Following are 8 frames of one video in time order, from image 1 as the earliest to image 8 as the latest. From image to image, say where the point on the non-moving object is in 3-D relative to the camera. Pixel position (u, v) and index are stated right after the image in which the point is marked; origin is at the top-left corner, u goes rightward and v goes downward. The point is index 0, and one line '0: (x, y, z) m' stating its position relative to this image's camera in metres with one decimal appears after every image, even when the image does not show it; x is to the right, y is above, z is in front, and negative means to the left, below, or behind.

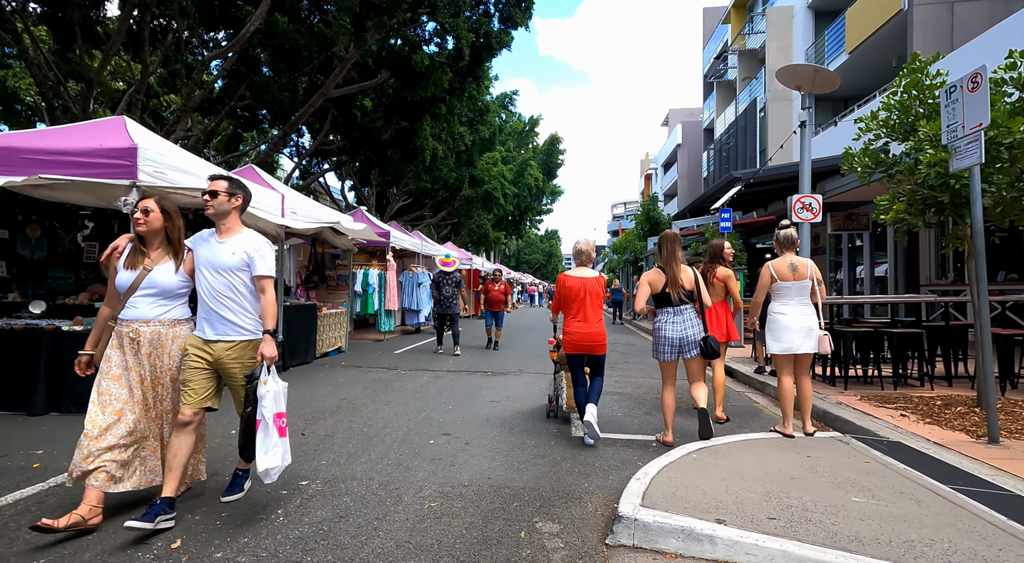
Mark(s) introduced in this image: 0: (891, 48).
0: (+10.0, +6.0, +16.1) m
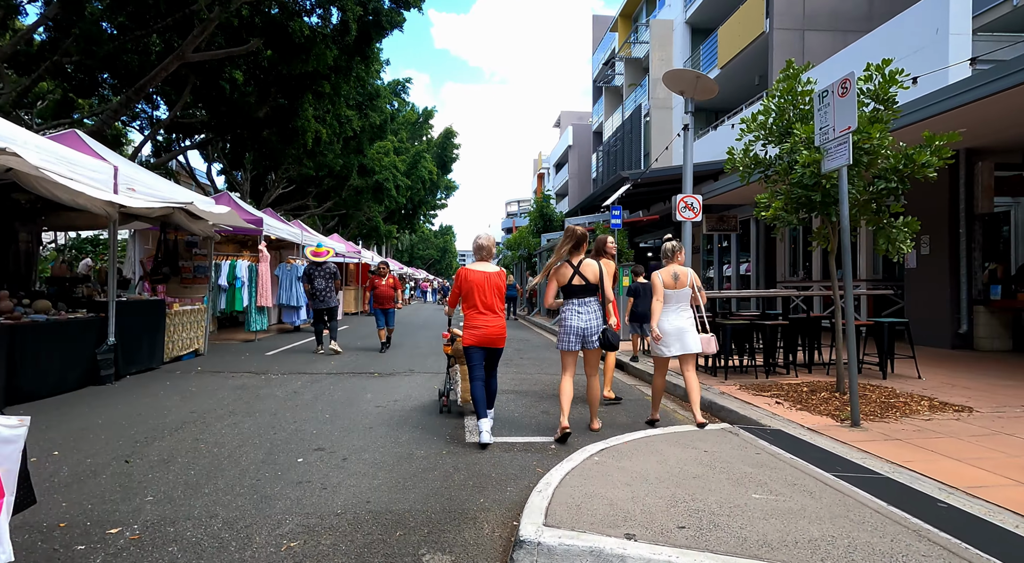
0: (+7.0, +6.1, +17.2) m
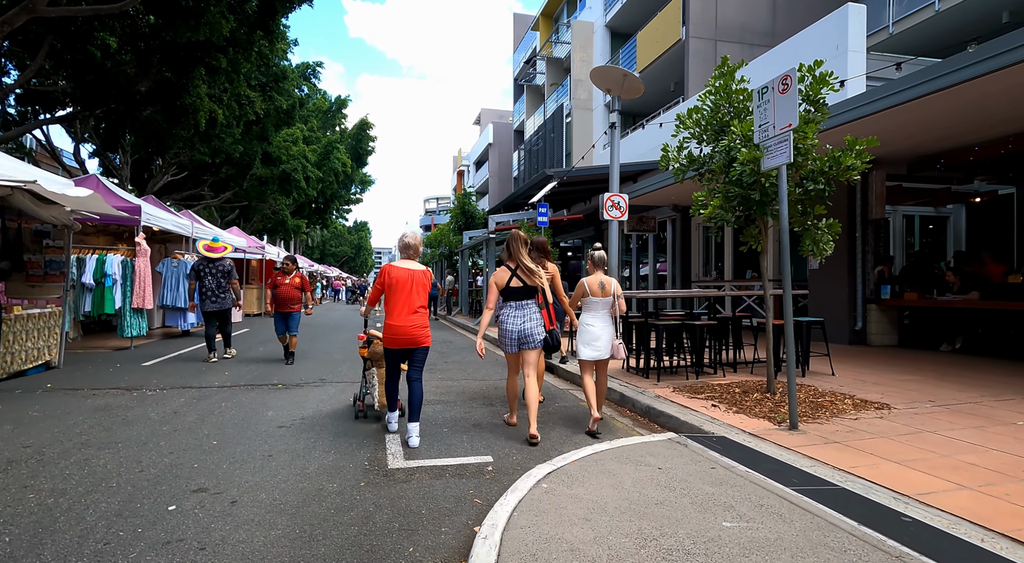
0: (+4.8, +6.1, +17.5) m
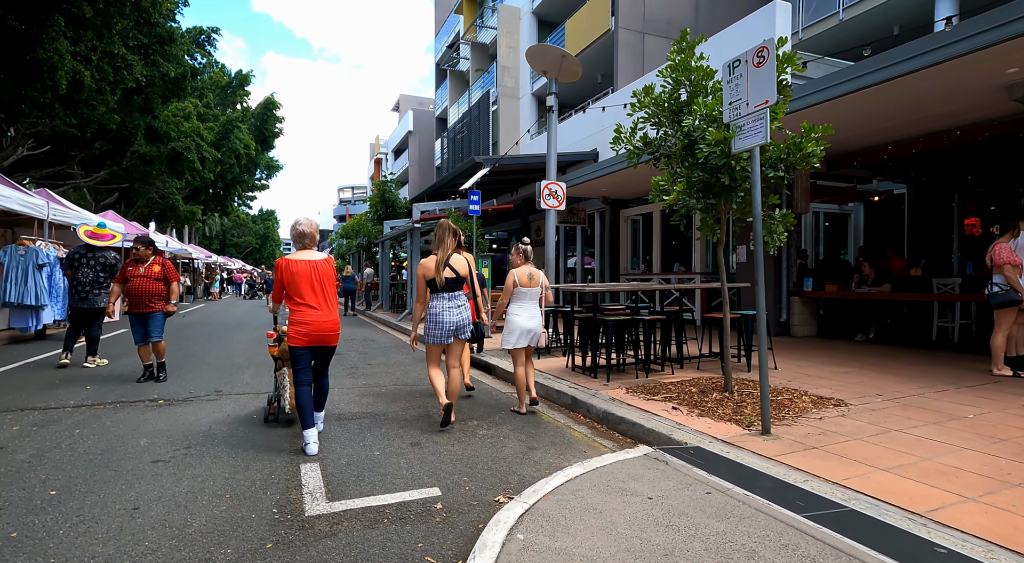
0: (+2.6, +6.3, +17.3) m
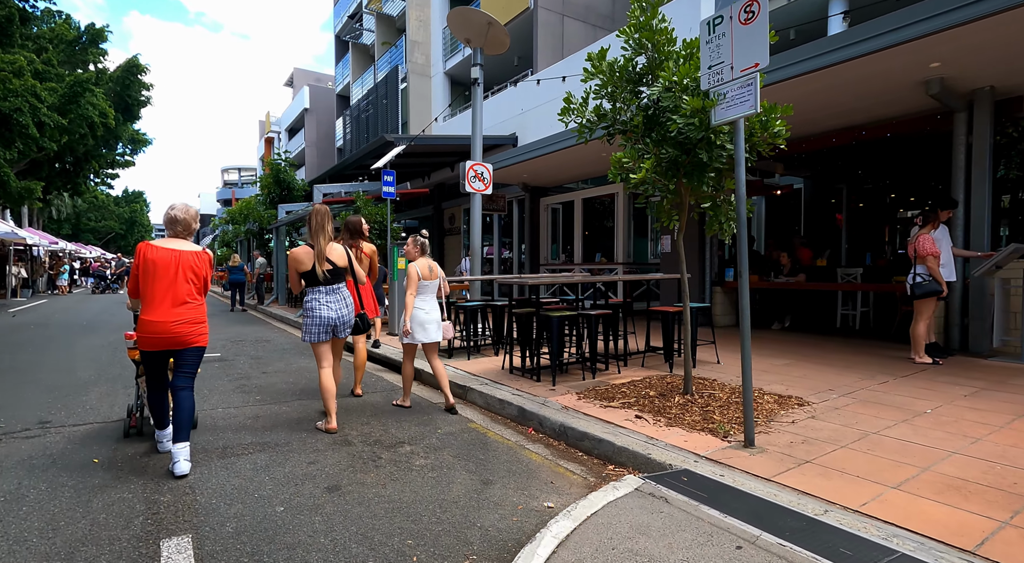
0: (+0.1, +6.5, +16.5) m
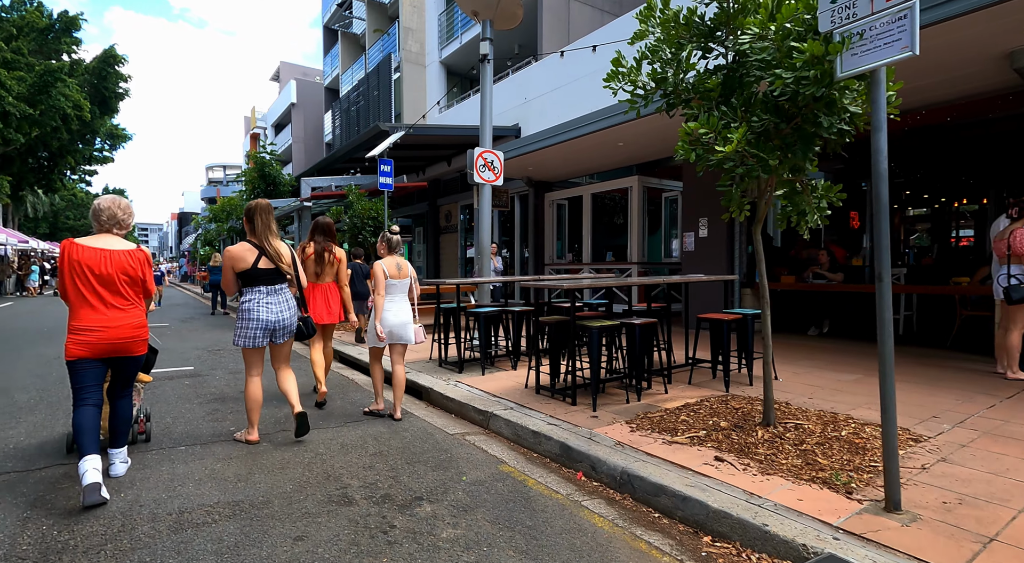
0: (+0.2, +6.5, +15.6) m
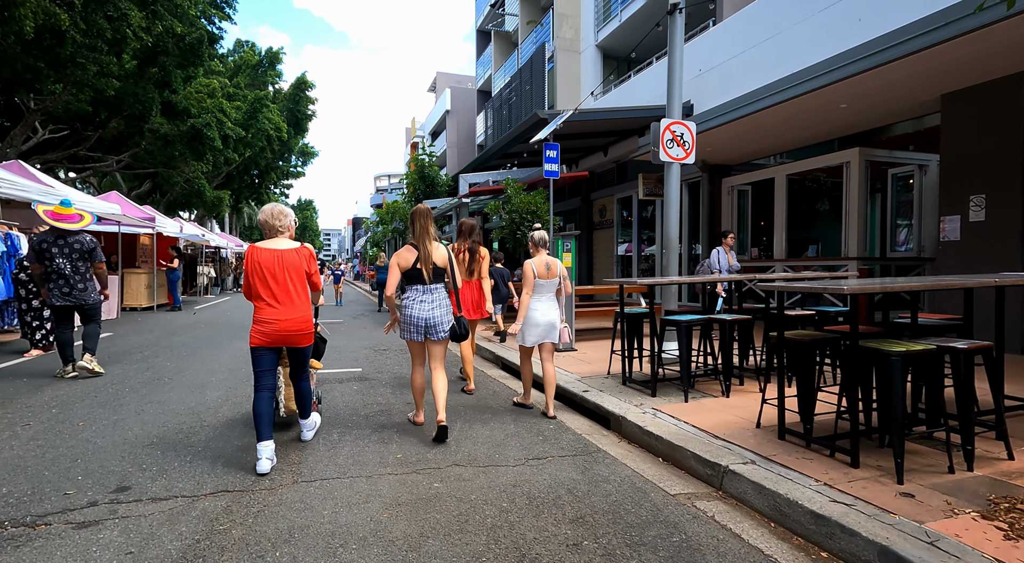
0: (+4.1, +6.5, +13.7) m
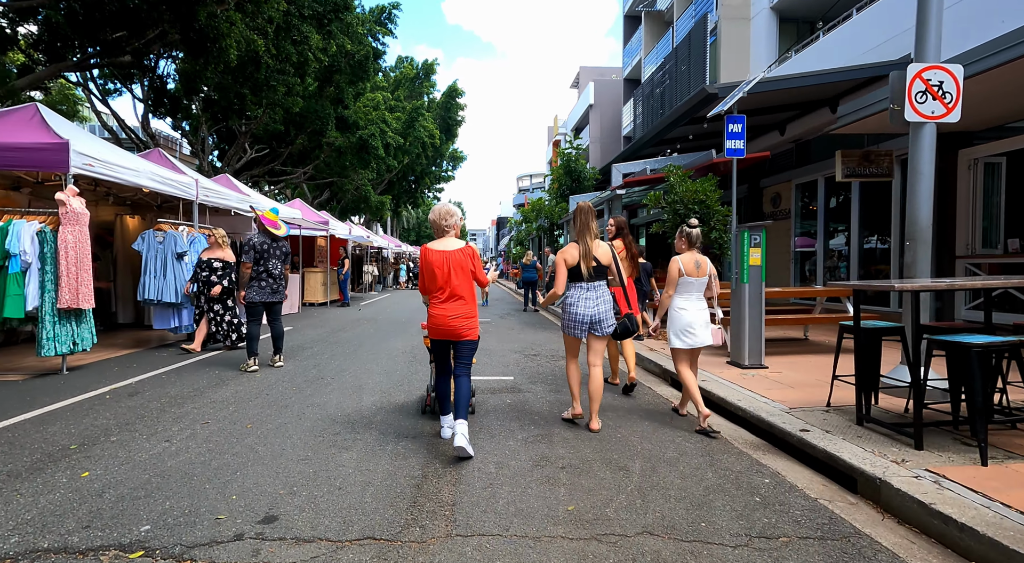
0: (+7.3, +6.6, +11.0) m
